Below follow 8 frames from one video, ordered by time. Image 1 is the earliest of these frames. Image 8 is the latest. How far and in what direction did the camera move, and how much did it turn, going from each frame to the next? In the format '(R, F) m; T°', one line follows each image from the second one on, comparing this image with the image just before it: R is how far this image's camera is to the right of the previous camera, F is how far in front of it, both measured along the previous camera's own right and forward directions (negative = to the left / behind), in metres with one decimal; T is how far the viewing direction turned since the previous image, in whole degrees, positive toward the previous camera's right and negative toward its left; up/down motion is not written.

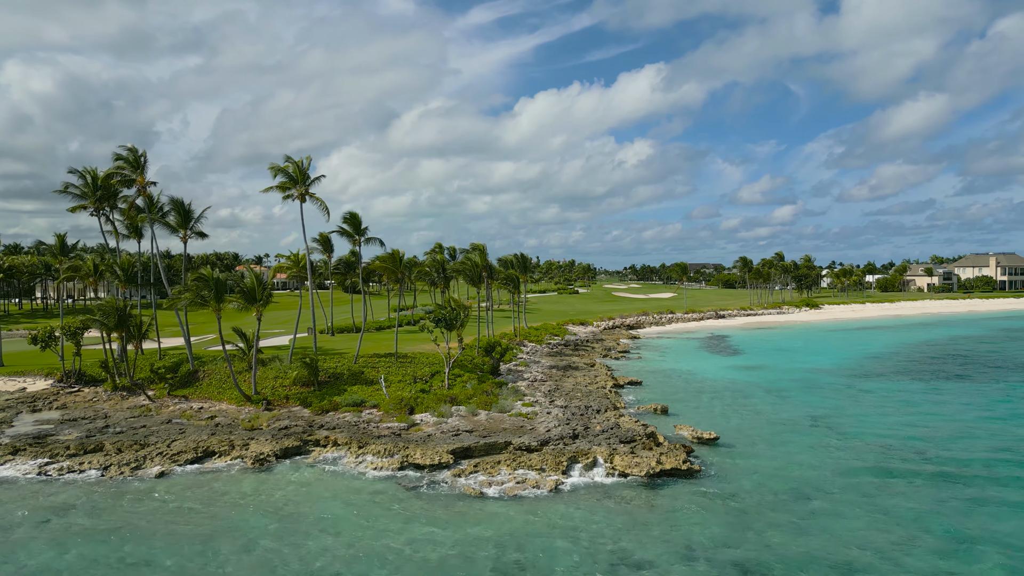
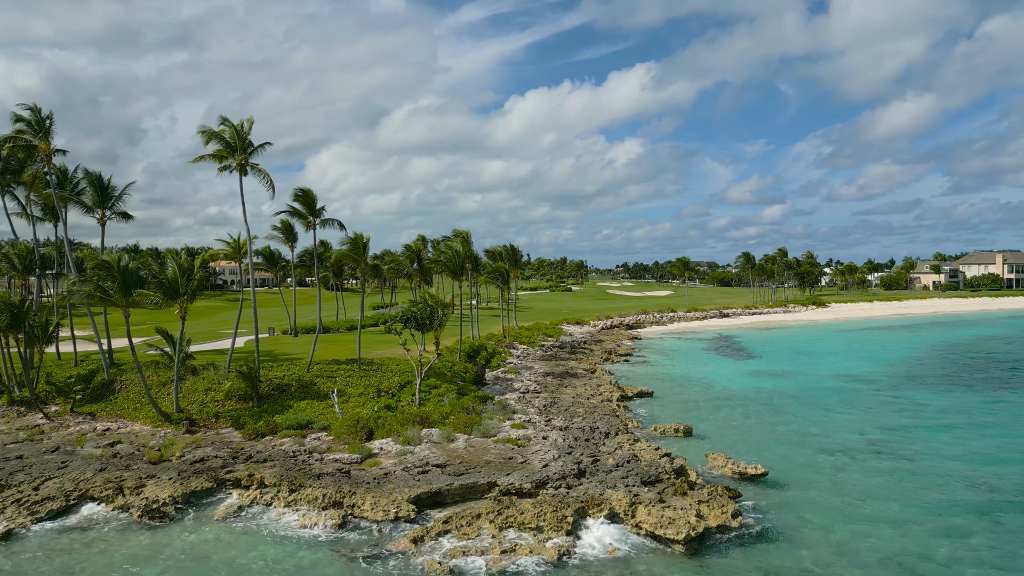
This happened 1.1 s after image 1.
(+0.1, +6.5) m; +1°
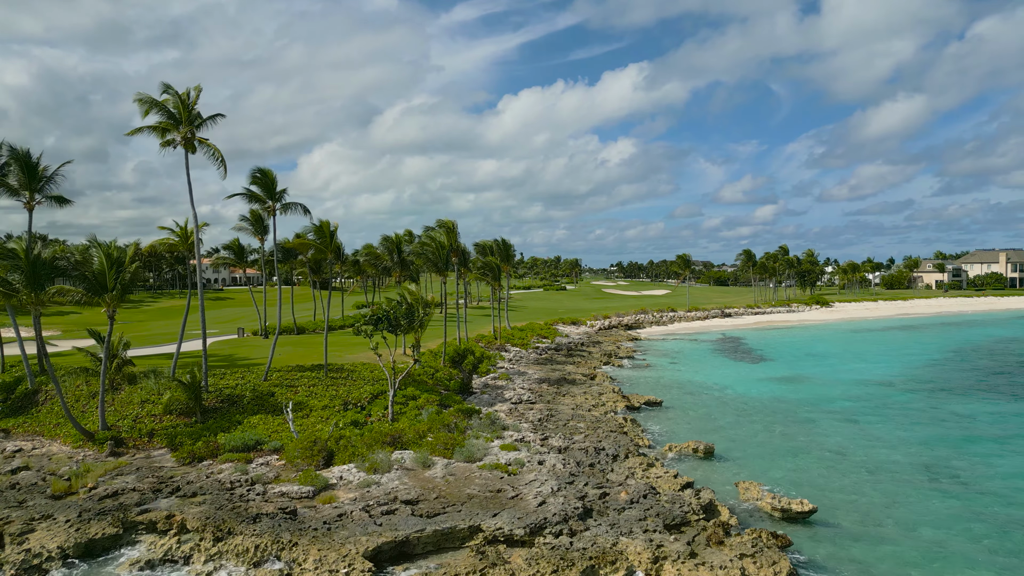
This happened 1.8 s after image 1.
(+0.1, +4.1) m; +1°
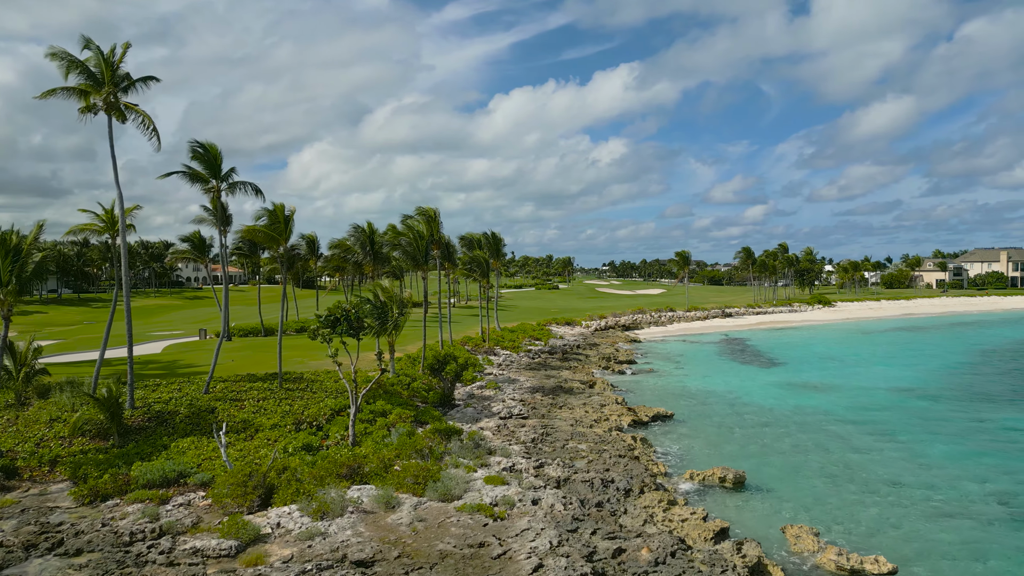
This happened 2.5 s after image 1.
(+0.1, +4.1) m; +1°
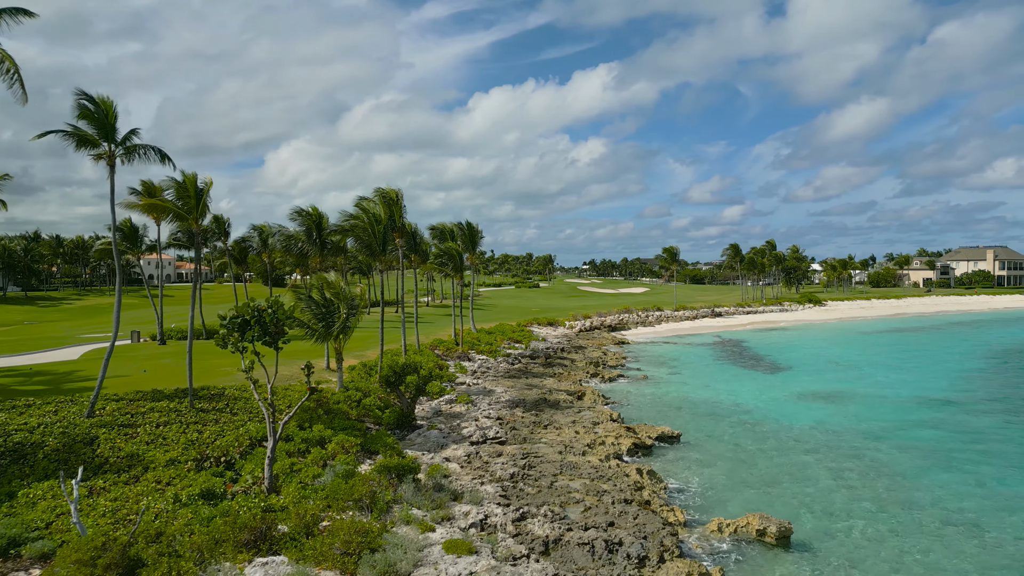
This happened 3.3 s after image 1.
(+0.1, +4.7) m; +2°
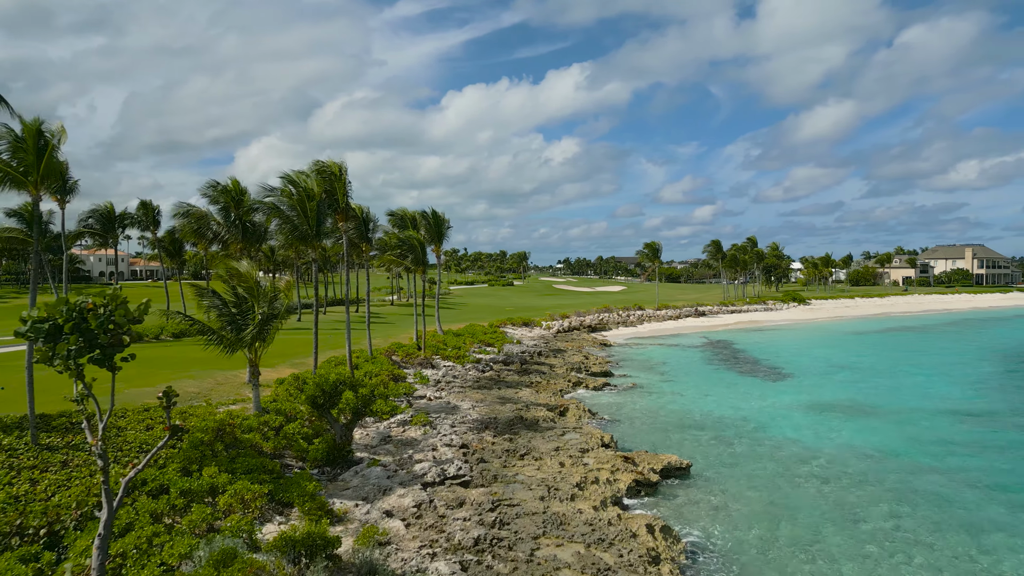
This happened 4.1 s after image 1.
(+0.1, +4.7) m; +2°
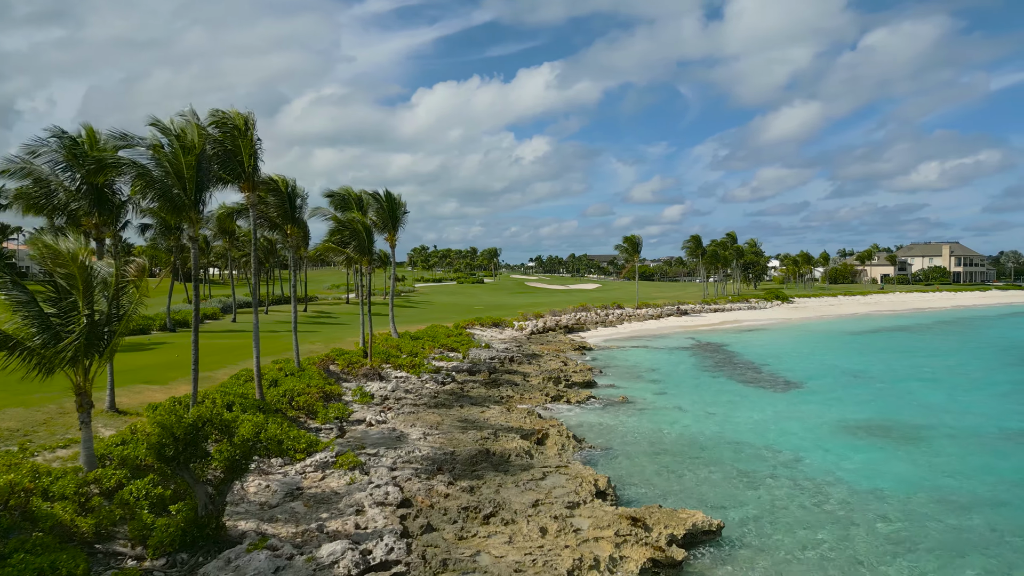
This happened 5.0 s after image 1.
(+0.2, +5.3) m; +2°
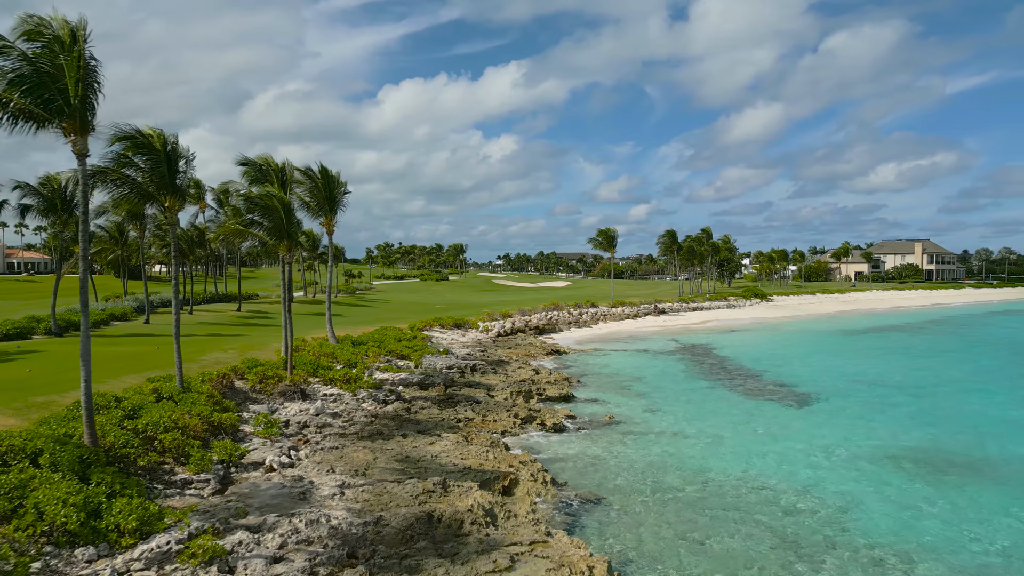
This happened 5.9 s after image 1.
(+0.2, +5.1) m; +3°
